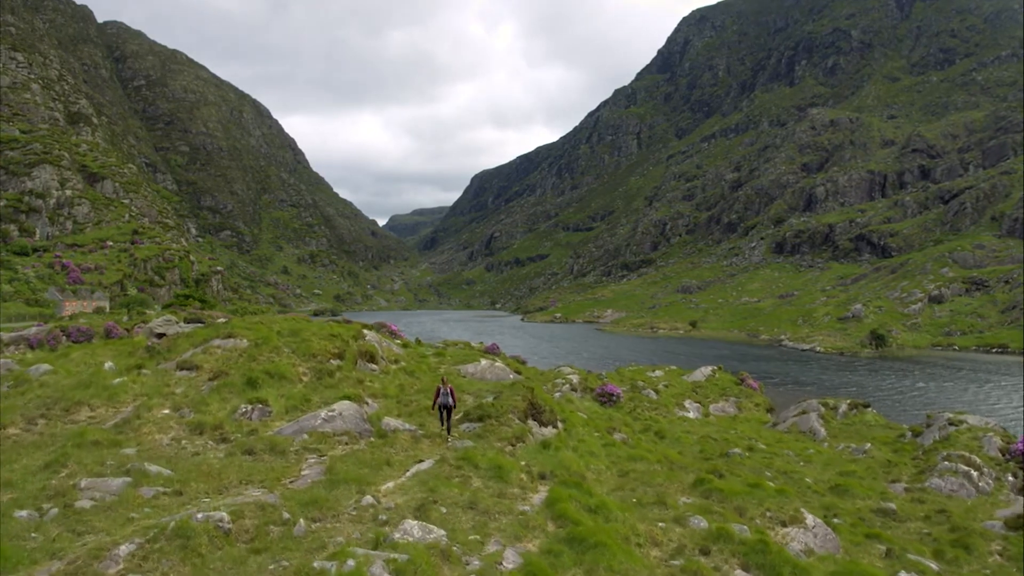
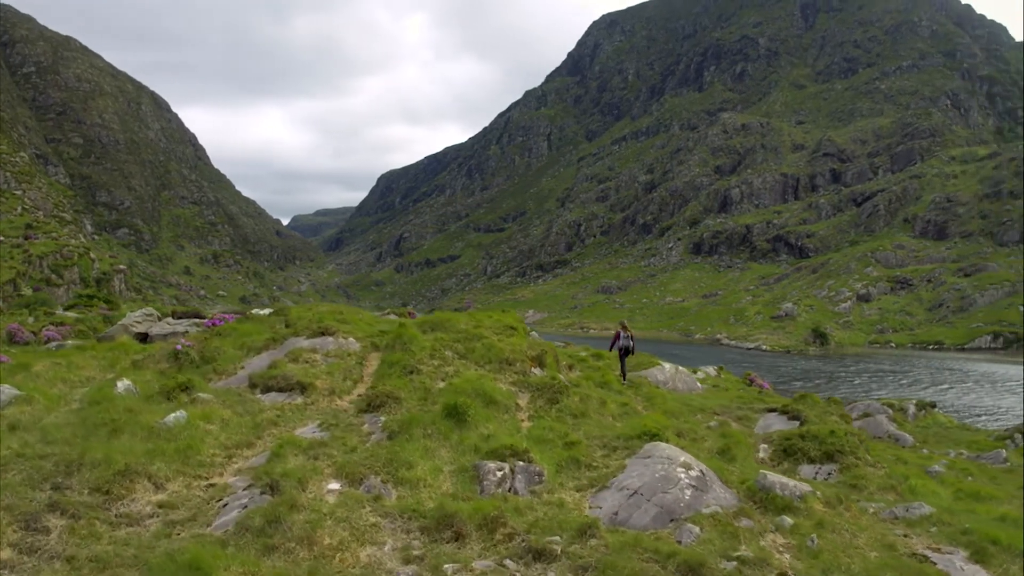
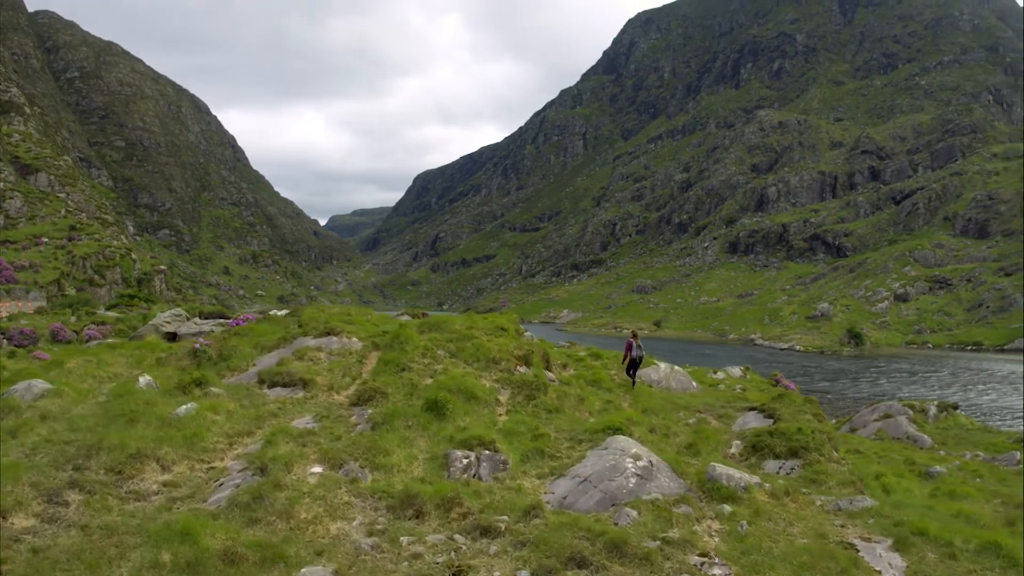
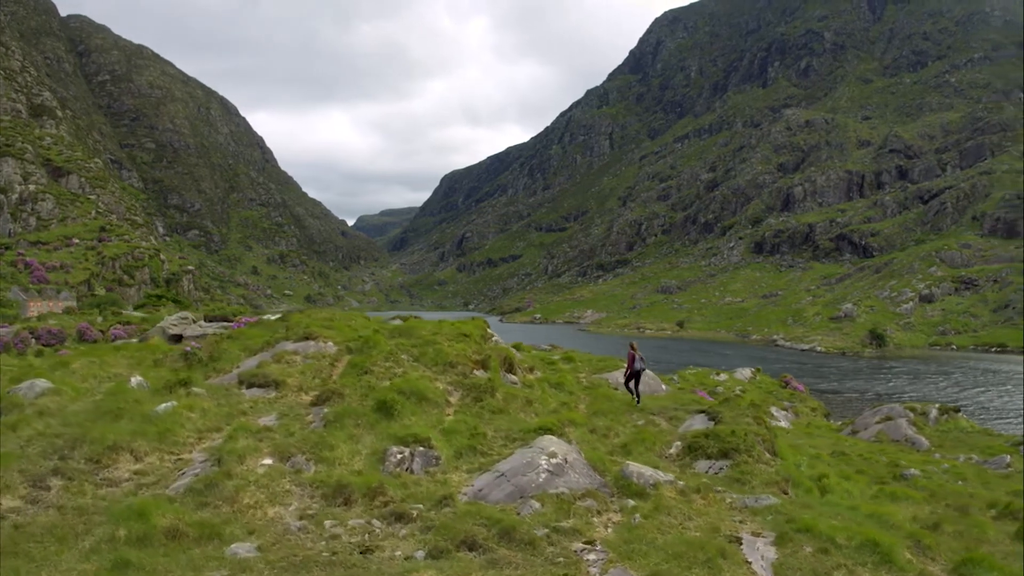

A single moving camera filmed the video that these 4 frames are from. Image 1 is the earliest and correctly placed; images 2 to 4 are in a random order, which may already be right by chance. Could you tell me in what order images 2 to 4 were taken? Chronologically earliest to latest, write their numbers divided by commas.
4, 3, 2
